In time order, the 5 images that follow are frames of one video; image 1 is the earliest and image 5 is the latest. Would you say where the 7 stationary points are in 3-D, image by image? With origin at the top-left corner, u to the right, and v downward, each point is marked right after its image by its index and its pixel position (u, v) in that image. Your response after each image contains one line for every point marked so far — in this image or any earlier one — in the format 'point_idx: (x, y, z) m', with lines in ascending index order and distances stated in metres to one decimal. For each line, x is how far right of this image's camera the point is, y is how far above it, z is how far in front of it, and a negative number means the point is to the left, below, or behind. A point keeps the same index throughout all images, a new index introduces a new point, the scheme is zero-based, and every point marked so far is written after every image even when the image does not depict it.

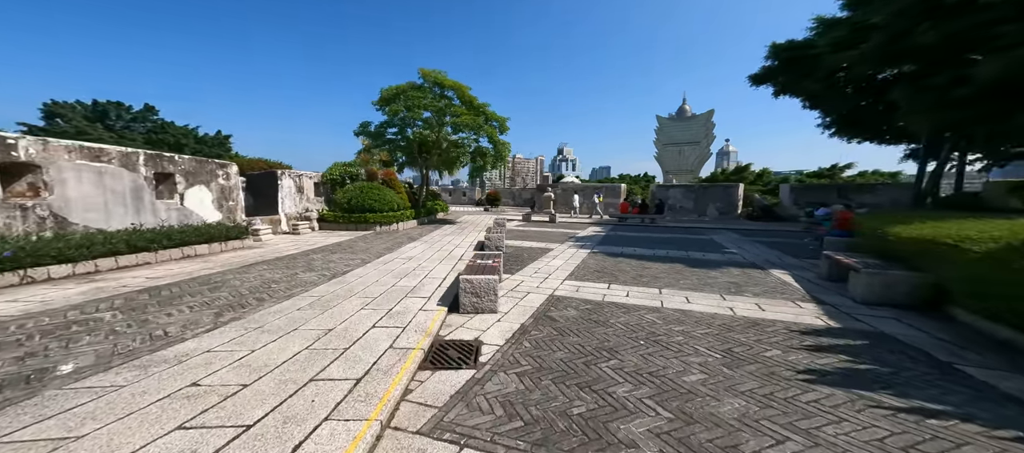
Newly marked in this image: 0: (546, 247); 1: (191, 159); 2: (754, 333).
0: (+1.0, -0.6, +9.5) m
1: (-7.0, +1.5, +7.5) m
2: (+2.1, -0.9, +2.9) m
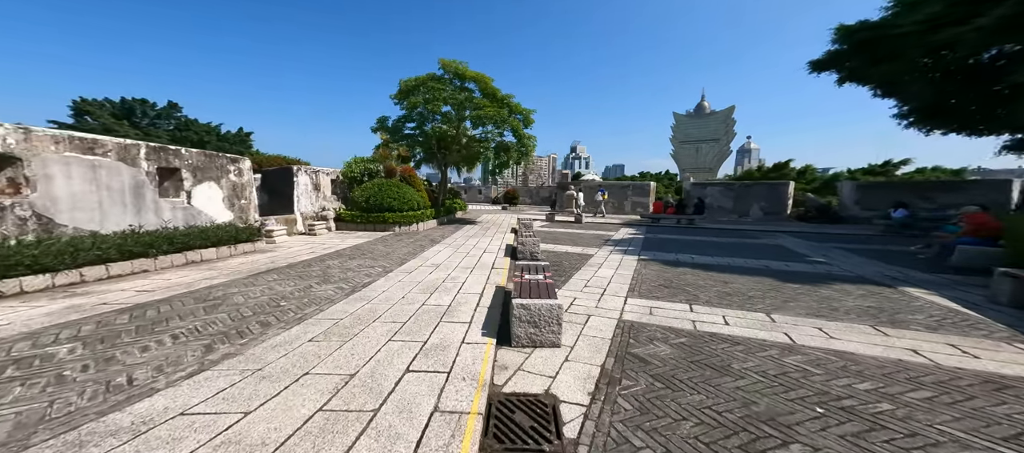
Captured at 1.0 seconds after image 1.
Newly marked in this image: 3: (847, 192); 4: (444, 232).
0: (+1.8, -0.7, +8.6) m
1: (-6.2, +1.5, +6.8) m
2: (+2.7, -1.0, +1.8) m
3: (+12.4, +1.3, +12.5) m
4: (-2.3, -0.2, +11.0) m
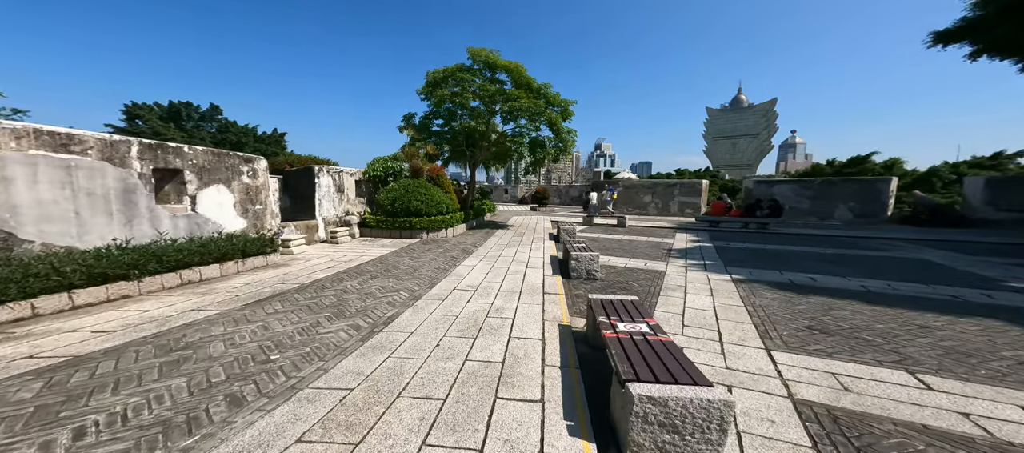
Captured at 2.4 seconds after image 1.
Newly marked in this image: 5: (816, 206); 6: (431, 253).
0: (+2.9, -0.8, +7.0) m
1: (-5.3, +1.3, +5.9) m
2: (+3.2, -1.2, +0.3) m
3: (+13.7, +1.1, +10.1) m
4: (-1.1, -0.4, +9.8) m
5: (+11.2, +0.8, +12.4) m
6: (-1.8, -0.6, +7.5) m
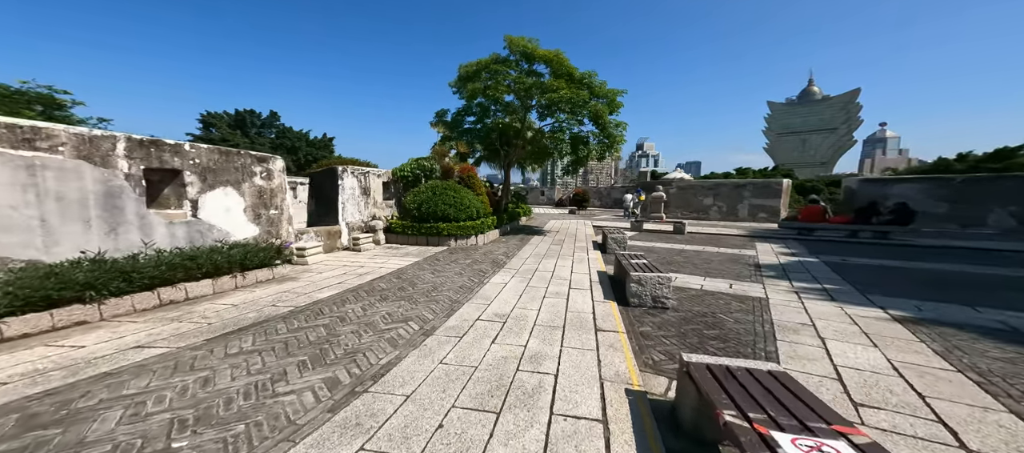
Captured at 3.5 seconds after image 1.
0: (+3.6, -1.0, +5.3) m
1: (-4.6, +1.2, +5.3) m
2: (+3.0, -1.3, -1.4) m
3: (+14.8, +0.9, +6.9) m
4: (0.0, -0.5, +8.6) m
5: (+12.6, +0.5, +9.6) m
6: (-1.0, -0.7, +6.4) m
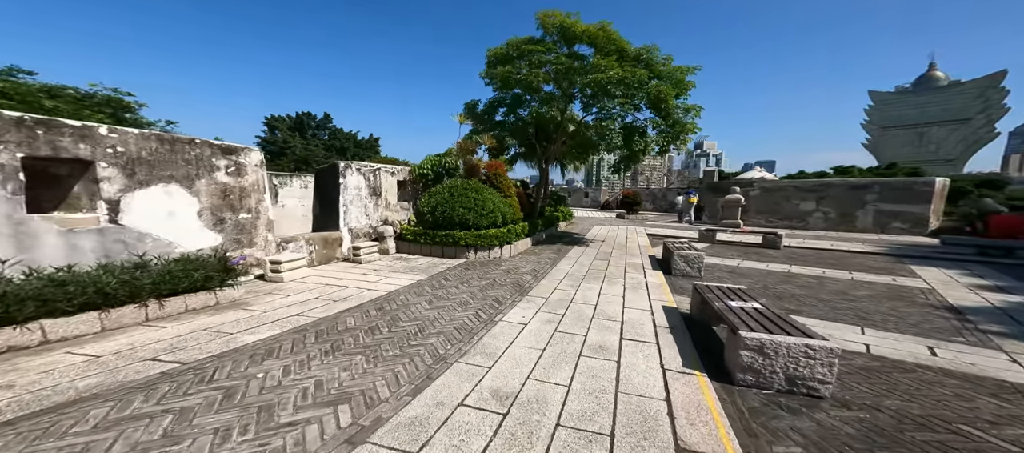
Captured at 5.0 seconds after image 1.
0: (+3.8, -1.2, +2.8) m
1: (-4.3, +1.1, +4.1) m
2: (+2.1, -1.4, -3.8) m
3: (+15.1, +0.5, +2.5) m
4: (+0.8, -0.7, +6.6) m
5: (+13.4, +0.1, +5.5) m
6: (-0.6, -0.9, +4.6) m
